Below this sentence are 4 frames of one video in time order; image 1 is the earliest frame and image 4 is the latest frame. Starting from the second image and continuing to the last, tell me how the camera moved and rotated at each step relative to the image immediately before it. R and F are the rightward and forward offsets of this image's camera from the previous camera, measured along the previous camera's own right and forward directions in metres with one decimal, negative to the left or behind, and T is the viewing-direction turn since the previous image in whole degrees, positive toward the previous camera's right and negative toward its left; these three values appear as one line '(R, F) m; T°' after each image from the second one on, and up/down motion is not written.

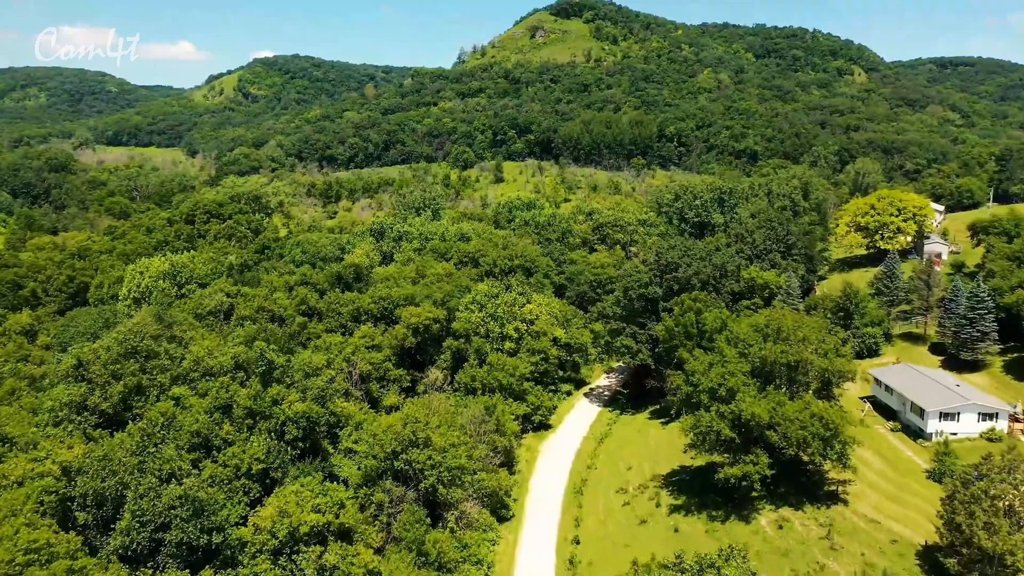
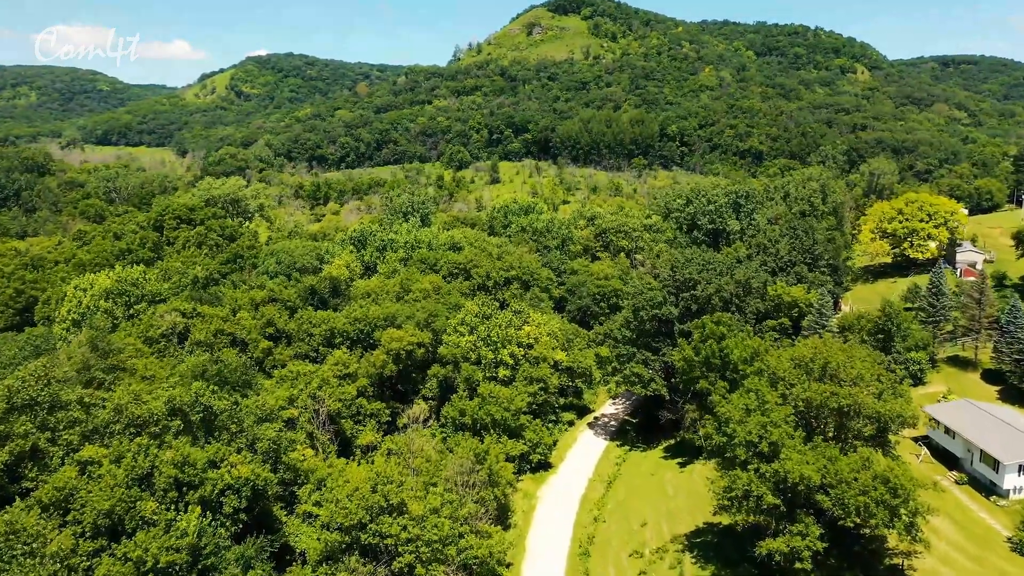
(+0.2, +7.4) m; 0°
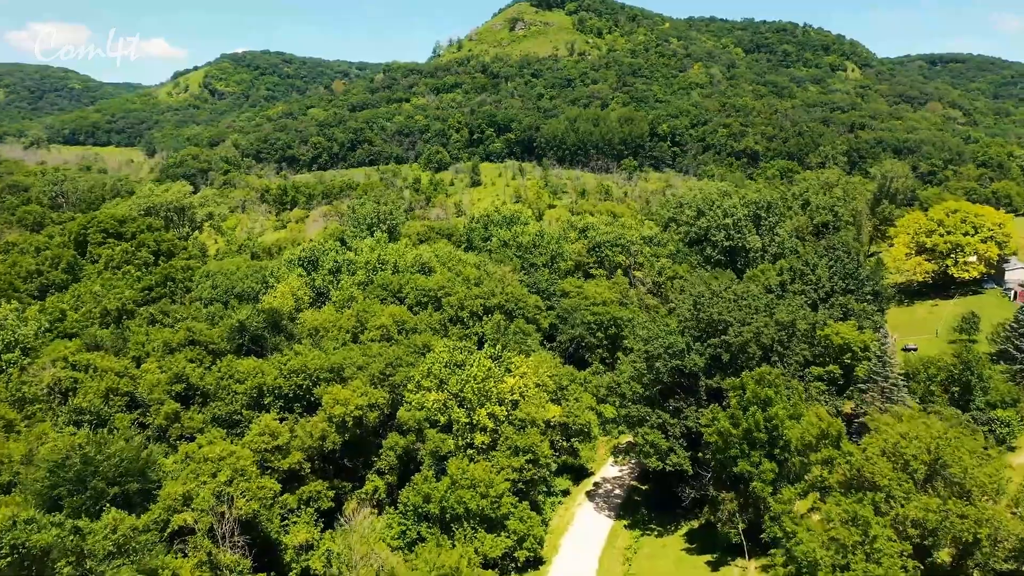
(+0.4, +11.7) m; +1°
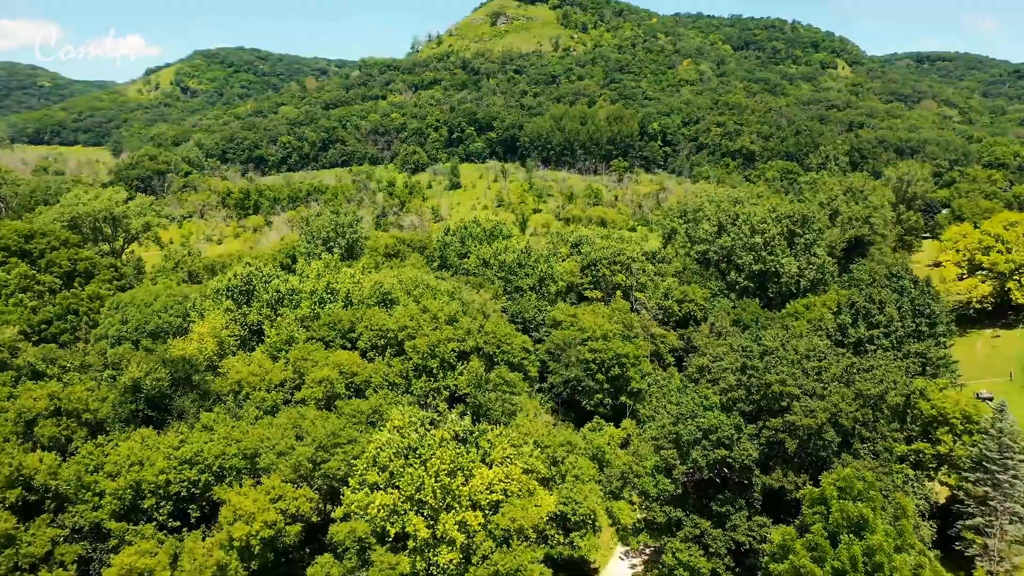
(+0.3, +11.6) m; +2°
